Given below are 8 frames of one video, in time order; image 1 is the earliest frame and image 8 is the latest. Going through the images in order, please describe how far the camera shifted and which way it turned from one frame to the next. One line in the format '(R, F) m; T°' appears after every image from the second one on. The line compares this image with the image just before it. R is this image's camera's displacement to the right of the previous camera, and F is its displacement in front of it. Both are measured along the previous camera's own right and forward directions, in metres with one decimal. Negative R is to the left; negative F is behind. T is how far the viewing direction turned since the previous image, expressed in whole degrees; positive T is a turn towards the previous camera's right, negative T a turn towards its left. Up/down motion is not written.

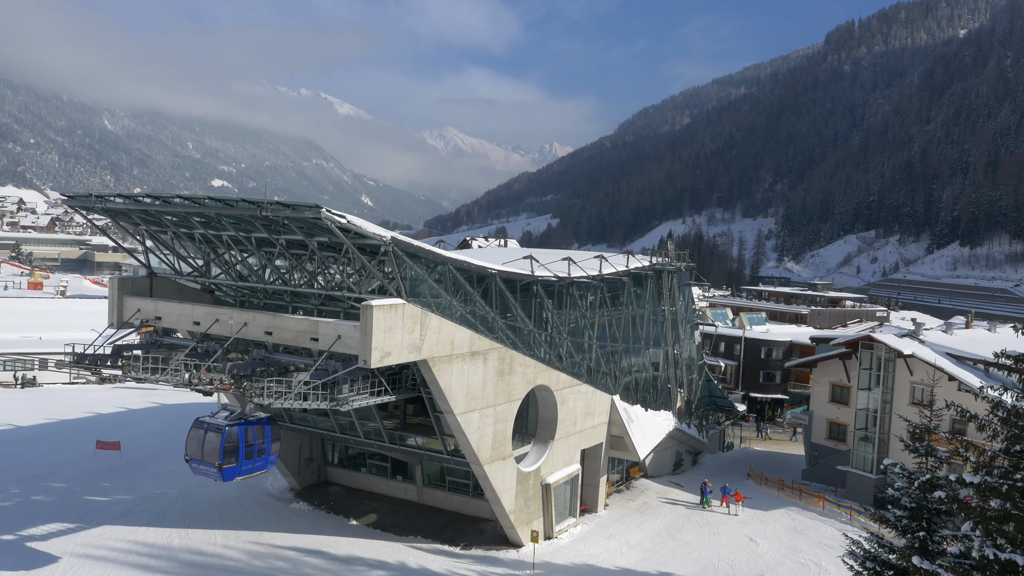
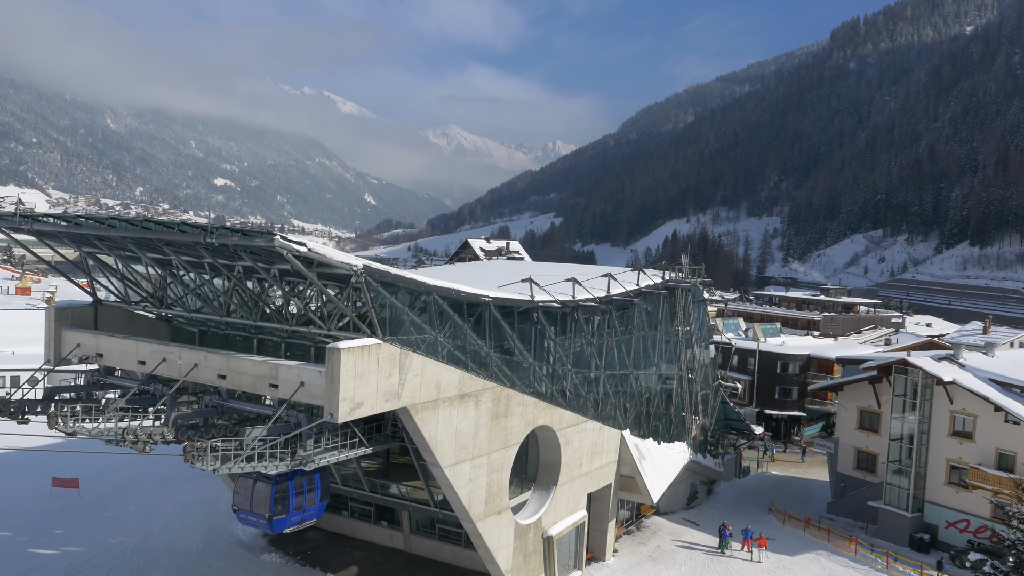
(+0.1, +1.5) m; 0°
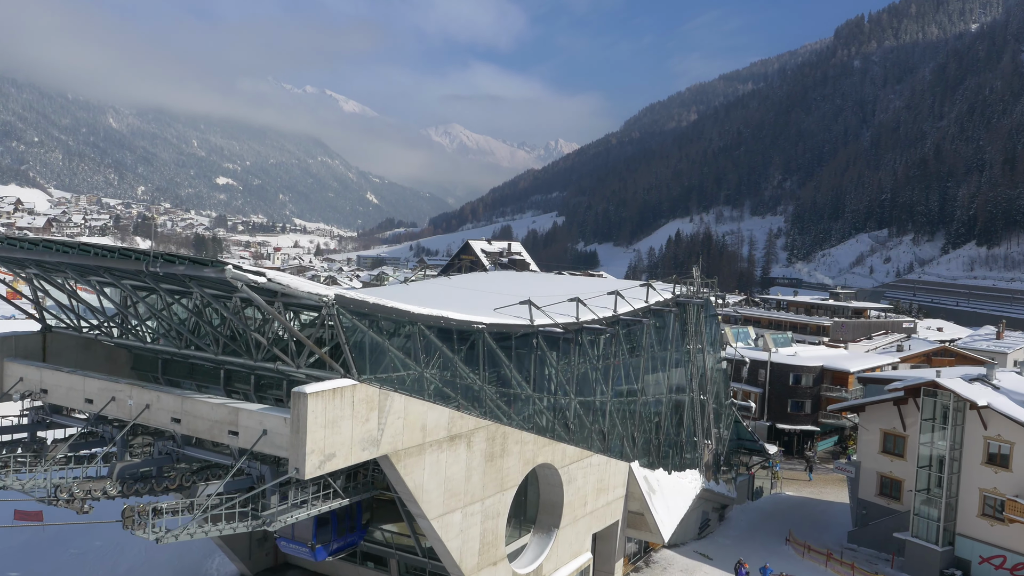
(+0.1, +1.1) m; 0°
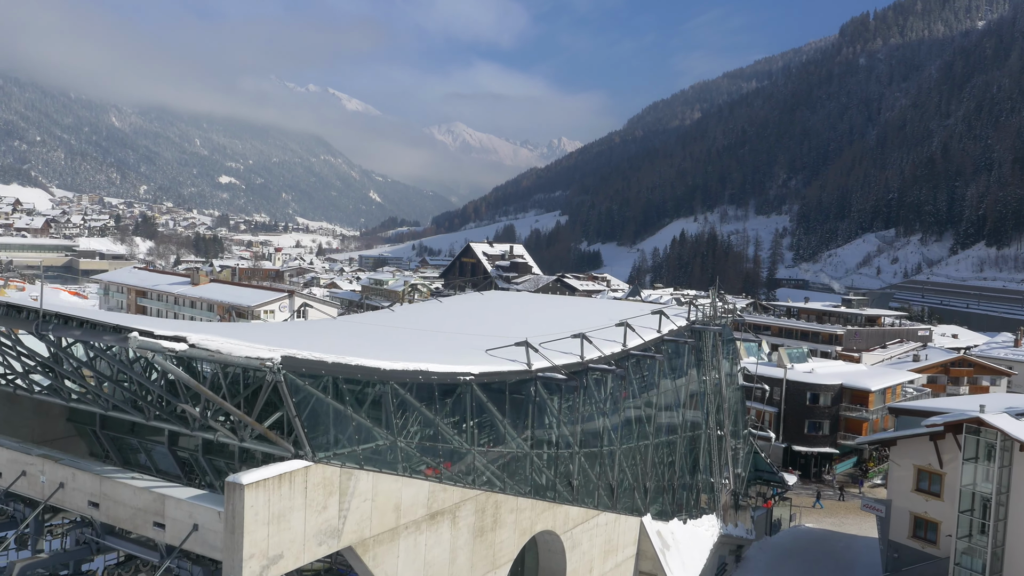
(+0.1, +1.4) m; 0°
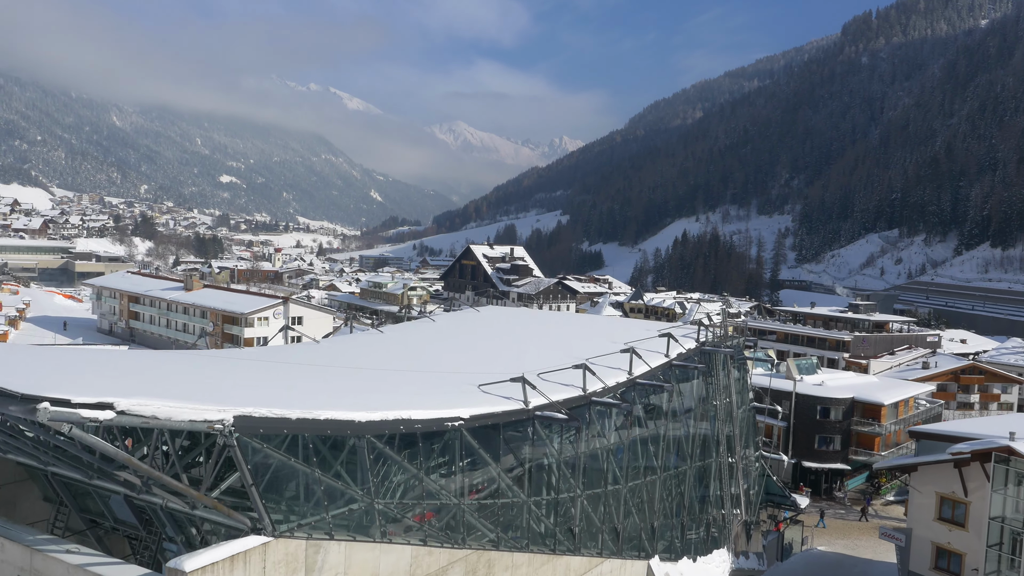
(+0.1, +0.8) m; 0°
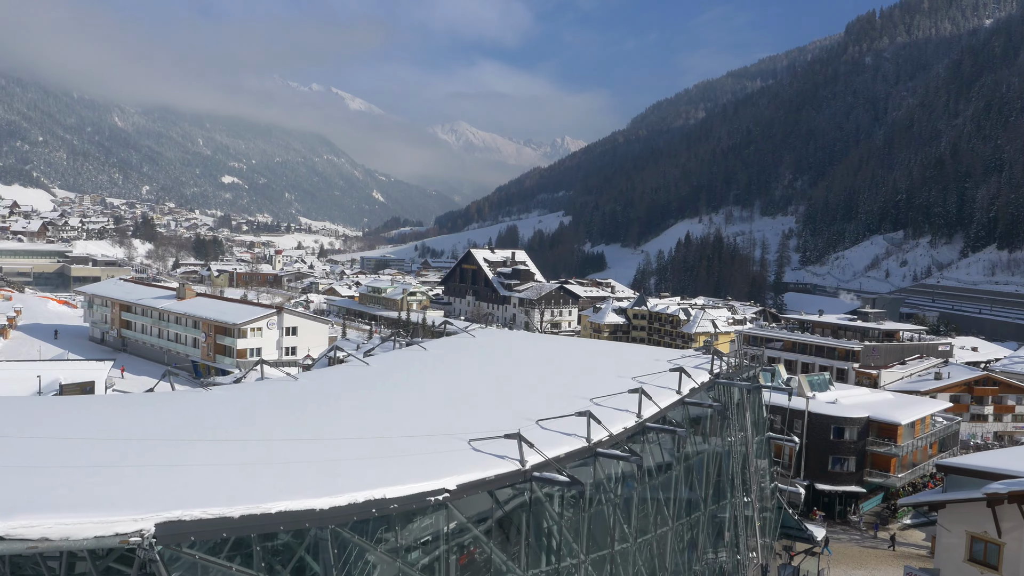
(+0.1, +1.0) m; 0°
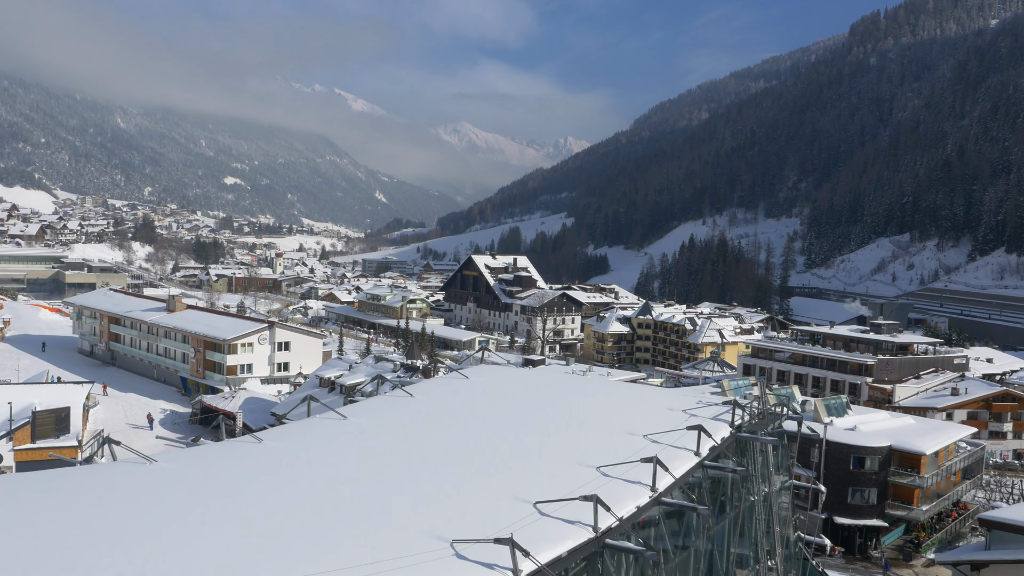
(+0.1, +1.2) m; 0°
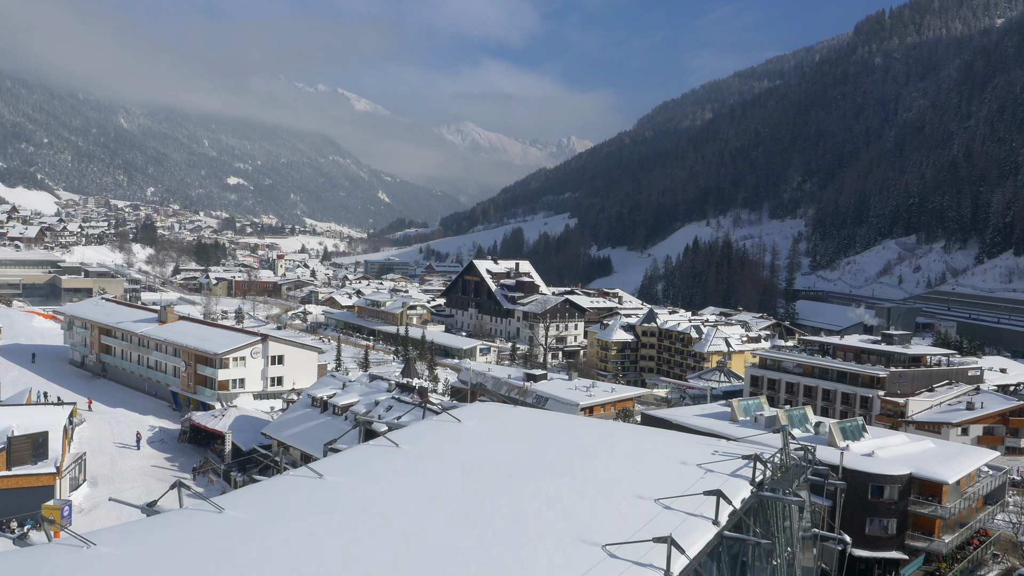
(+0.1, +1.0) m; 0°
